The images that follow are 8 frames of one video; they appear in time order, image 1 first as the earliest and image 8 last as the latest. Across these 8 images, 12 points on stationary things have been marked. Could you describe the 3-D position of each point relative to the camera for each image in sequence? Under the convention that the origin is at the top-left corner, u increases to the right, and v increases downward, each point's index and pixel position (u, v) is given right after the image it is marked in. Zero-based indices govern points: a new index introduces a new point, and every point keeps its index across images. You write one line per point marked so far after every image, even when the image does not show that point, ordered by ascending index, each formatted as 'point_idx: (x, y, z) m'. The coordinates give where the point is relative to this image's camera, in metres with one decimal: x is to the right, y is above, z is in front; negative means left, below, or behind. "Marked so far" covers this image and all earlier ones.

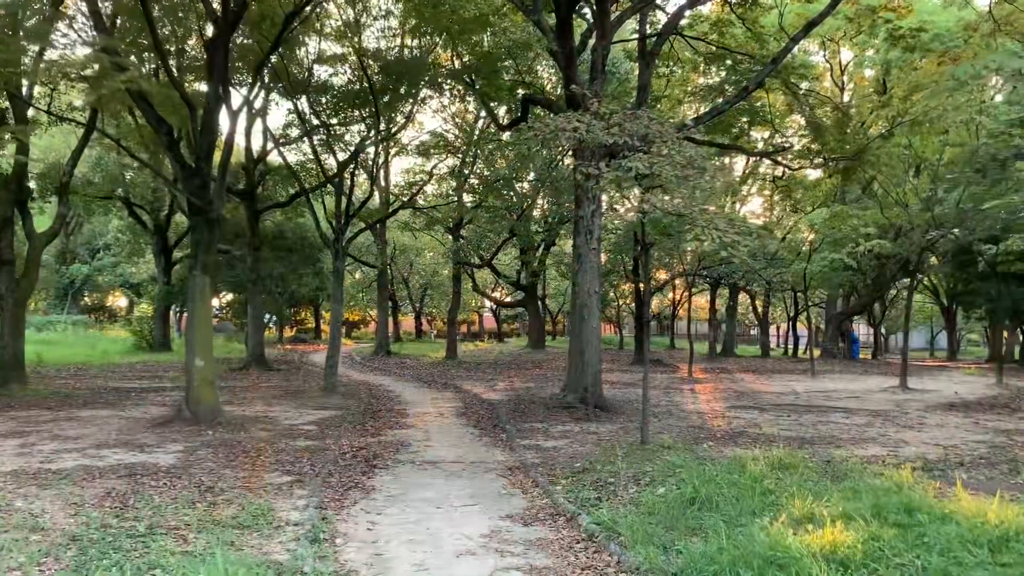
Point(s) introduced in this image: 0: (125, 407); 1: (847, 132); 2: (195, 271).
0: (-4.8, -1.5, +10.5) m
1: (+5.2, +2.4, +13.2) m
2: (-3.3, +0.2, +8.8) m
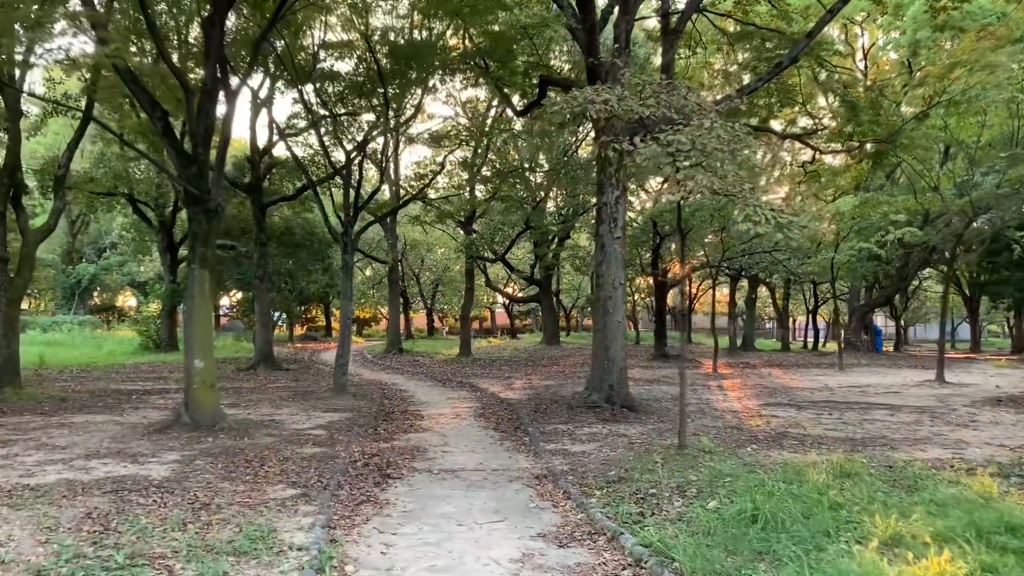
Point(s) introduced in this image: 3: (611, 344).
0: (-4.5, -1.4, +9.9) m
1: (+5.4, +2.6, +12.5) m
2: (-3.1, +0.2, +8.2) m
3: (+1.2, -0.7, +10.1) m
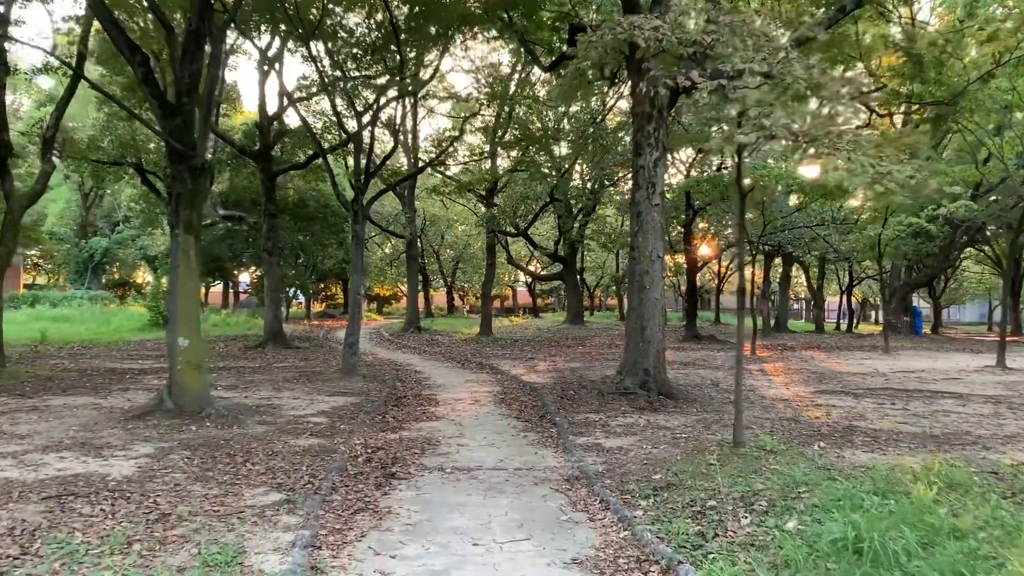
0: (-4.3, -1.1, +9.0) m
1: (+5.8, +2.9, +11.2) m
2: (-2.8, +0.5, +7.2) m
3: (+1.4, -0.4, +9.1) m
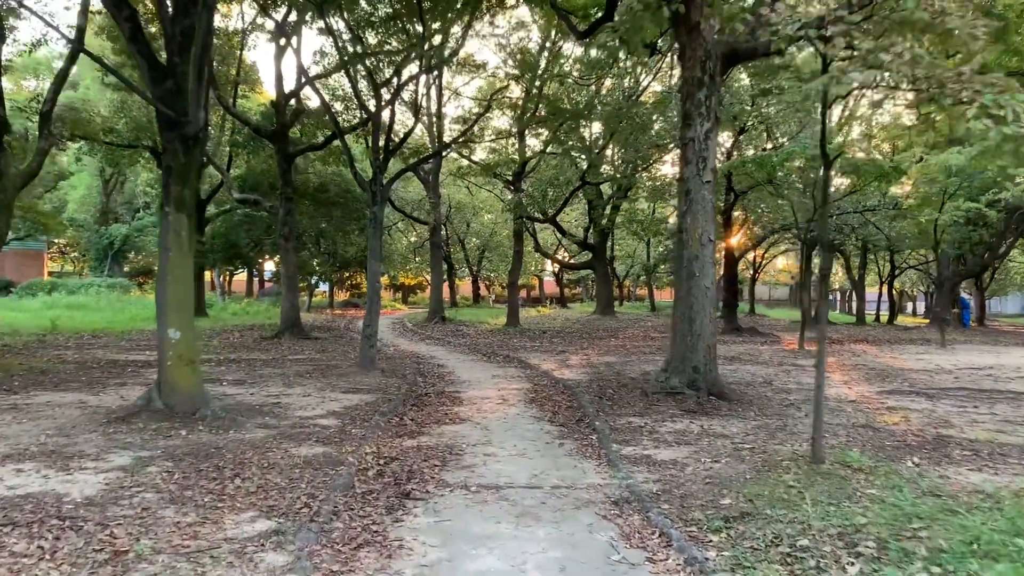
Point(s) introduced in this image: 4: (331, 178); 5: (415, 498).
0: (-4.0, -1.0, +8.2) m
1: (+6.2, +3.0, +10.1) m
2: (-2.6, +0.6, +6.3) m
3: (+1.8, -0.3, +8.1) m
4: (-4.0, +2.4, +18.9) m
5: (-0.5, -1.2, +4.7) m
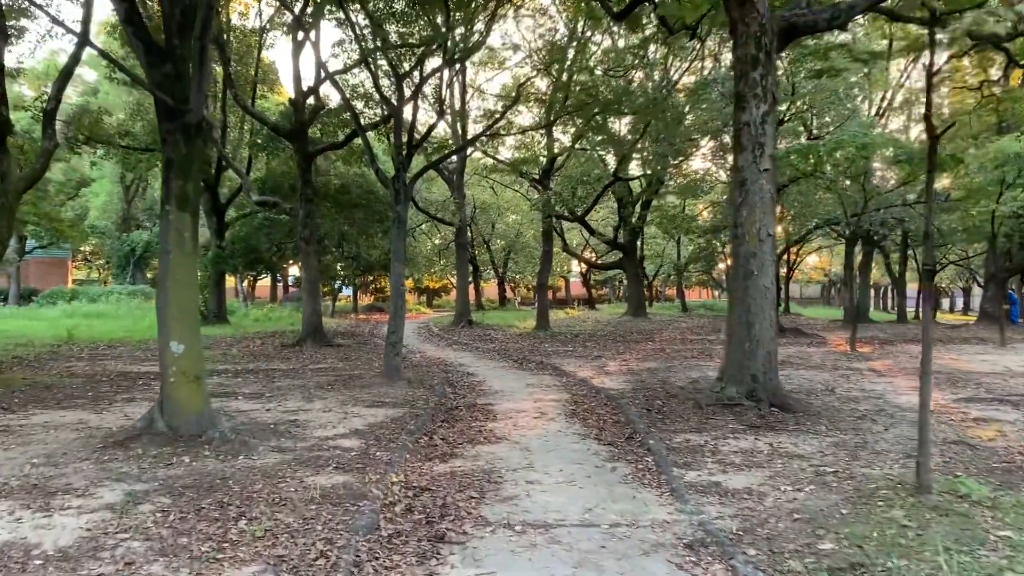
0: (-3.6, -1.1, +7.6) m
1: (+6.5, +3.1, +9.2) m
2: (-2.3, +0.6, +5.7) m
3: (+2.1, -0.3, +7.3) m
4: (-3.4, +2.3, +18.3) m
5: (-0.3, -1.2, +4.0) m
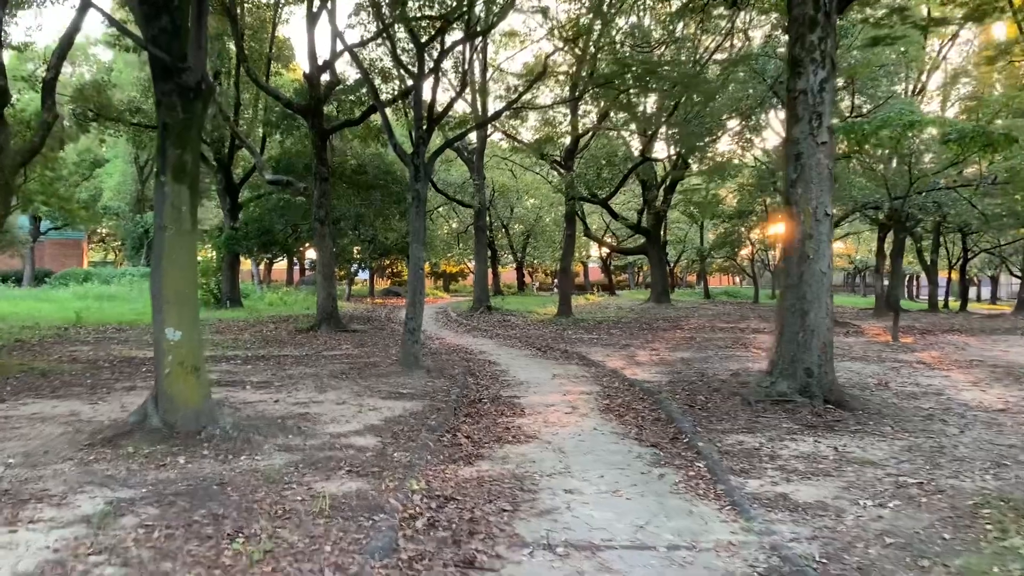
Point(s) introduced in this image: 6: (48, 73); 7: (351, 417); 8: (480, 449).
0: (-3.4, -0.9, +7.0) m
1: (+6.8, +3.2, +8.4) m
2: (-2.1, +0.7, +5.1) m
3: (+2.3, -0.2, +6.6) m
4: (-3.0, +2.7, +17.6) m
5: (-0.1, -1.1, +3.4) m
6: (-5.1, +2.4, +9.4) m
7: (-1.2, -1.0, +6.3) m
8: (-0.2, -1.0, +5.4) m
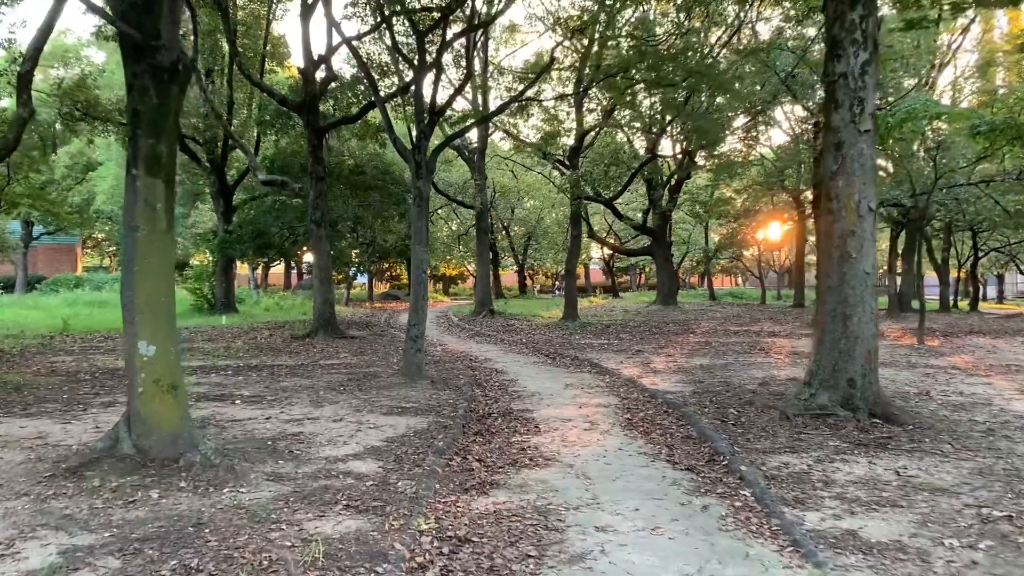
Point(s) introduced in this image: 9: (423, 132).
0: (-3.3, -1.0, +6.4) m
1: (+6.9, +3.2, +7.8) m
2: (-2.0, +0.6, +4.5) m
3: (+2.4, -0.2, +6.0) m
4: (-2.9, +2.6, +17.1) m
5: (0.0, -1.1, +2.8) m
6: (-5.1, +2.3, +8.8) m
7: (-1.1, -1.0, +5.7) m
8: (-0.1, -1.1, +4.8) m
9: (-1.1, +1.8, +10.2) m
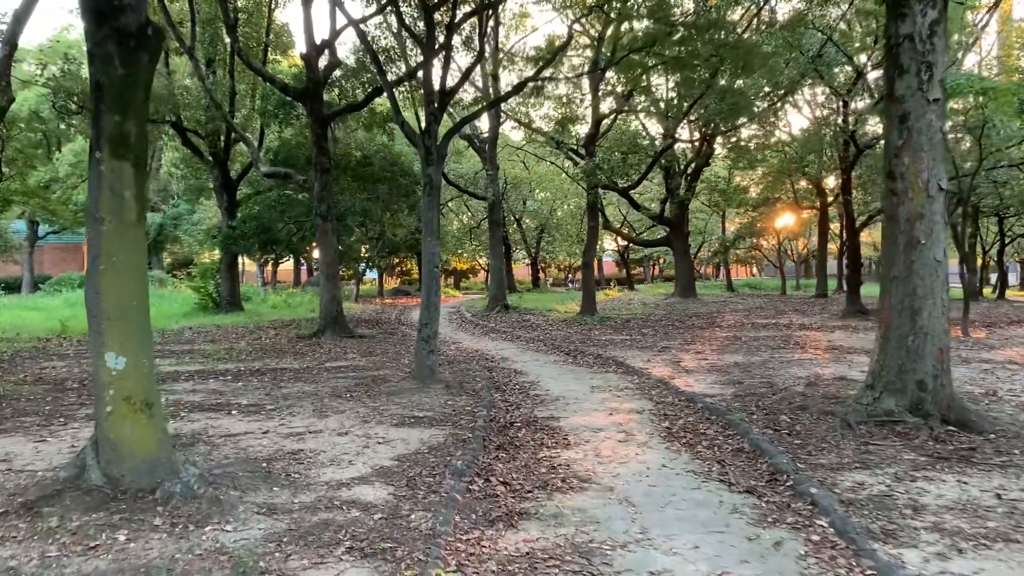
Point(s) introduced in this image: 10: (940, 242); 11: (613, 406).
0: (-3.1, -1.0, +5.8) m
1: (+7.0, +3.3, +7.0) m
2: (-1.9, +0.6, +3.8) m
3: (+2.6, -0.1, +5.3) m
4: (-2.7, +2.7, +16.4) m
5: (+0.1, -1.1, +2.1) m
6: (-4.9, +2.3, +8.2) m
7: (-0.9, -1.0, +5.0) m
8: (0.0, -1.0, +4.1) m
9: (-0.9, +1.9, +9.5) m
10: (+2.7, +0.3, +5.3) m
11: (+0.8, -0.9, +6.8) m
